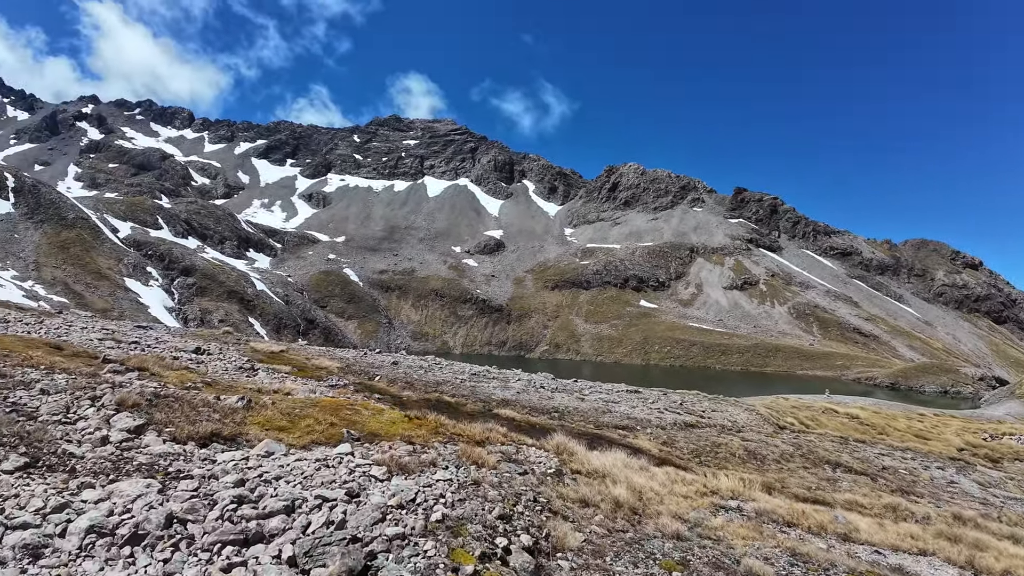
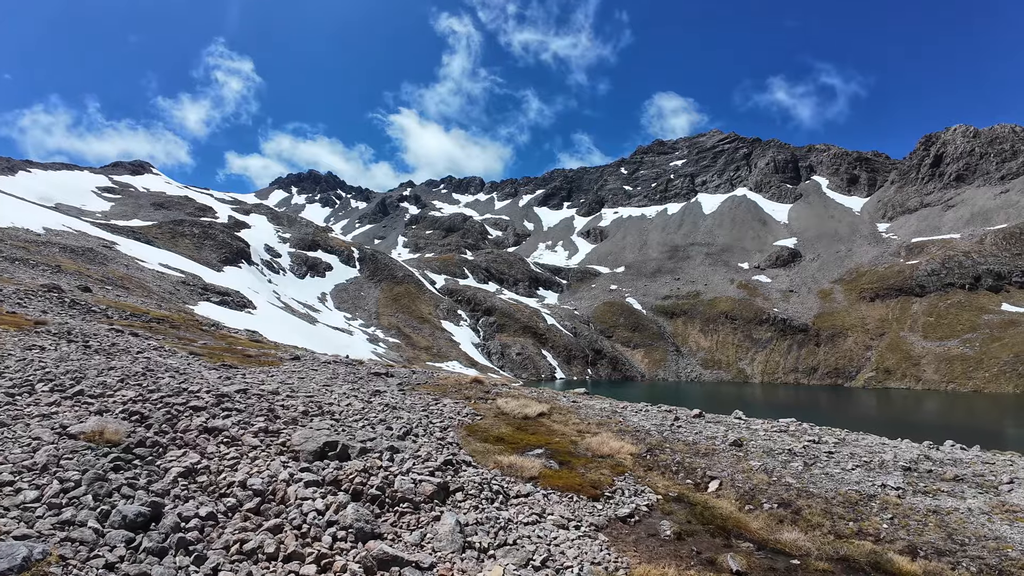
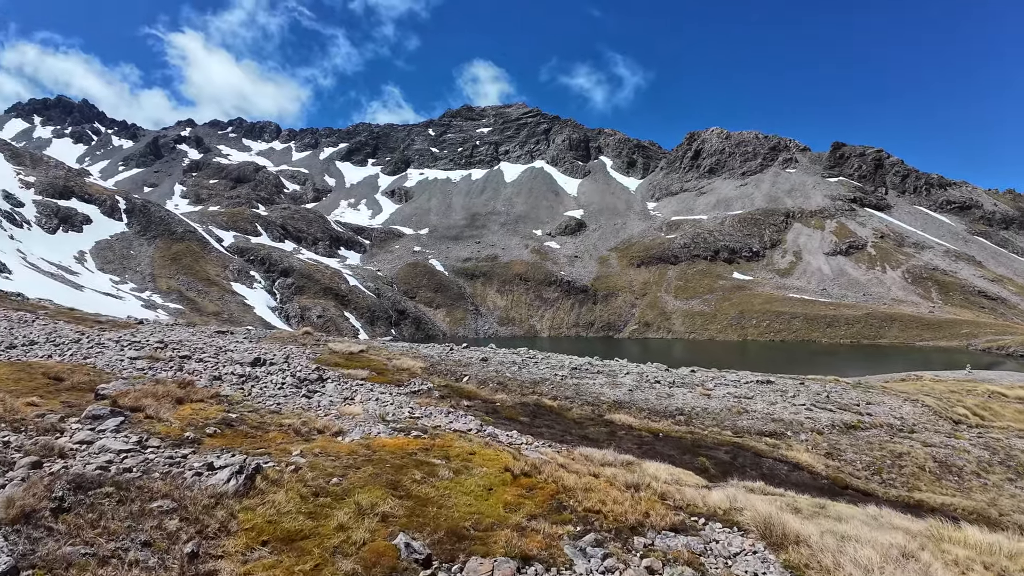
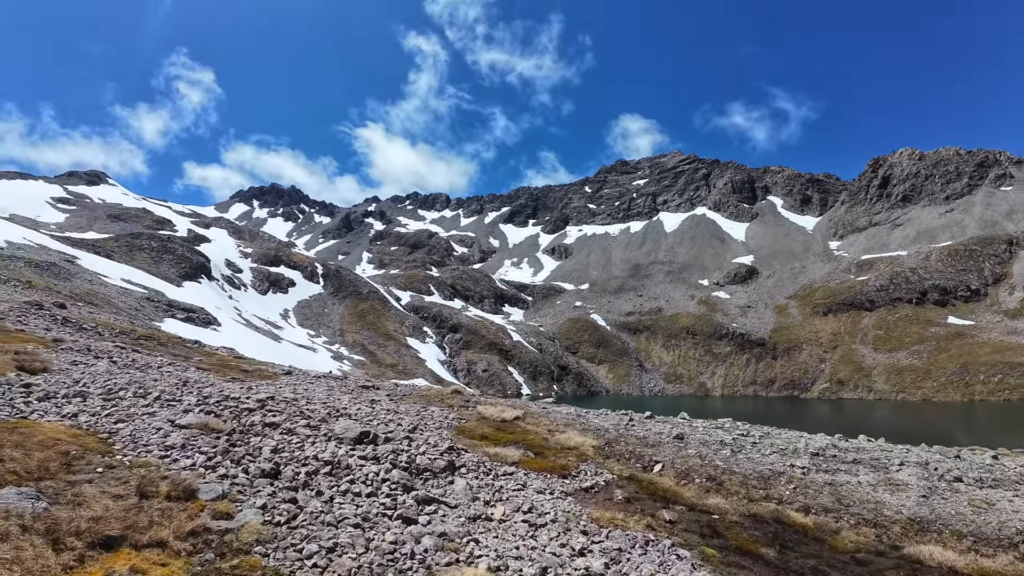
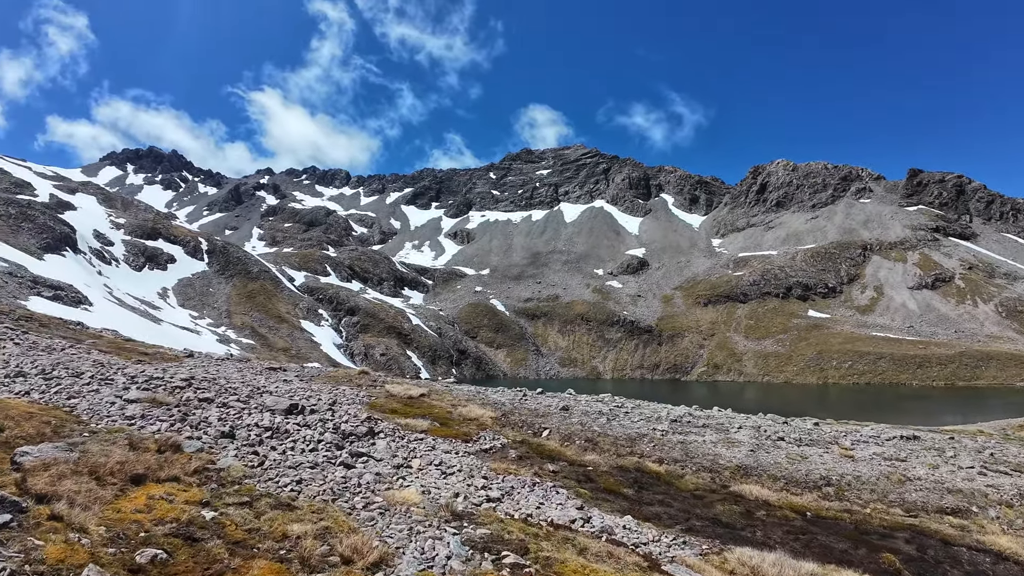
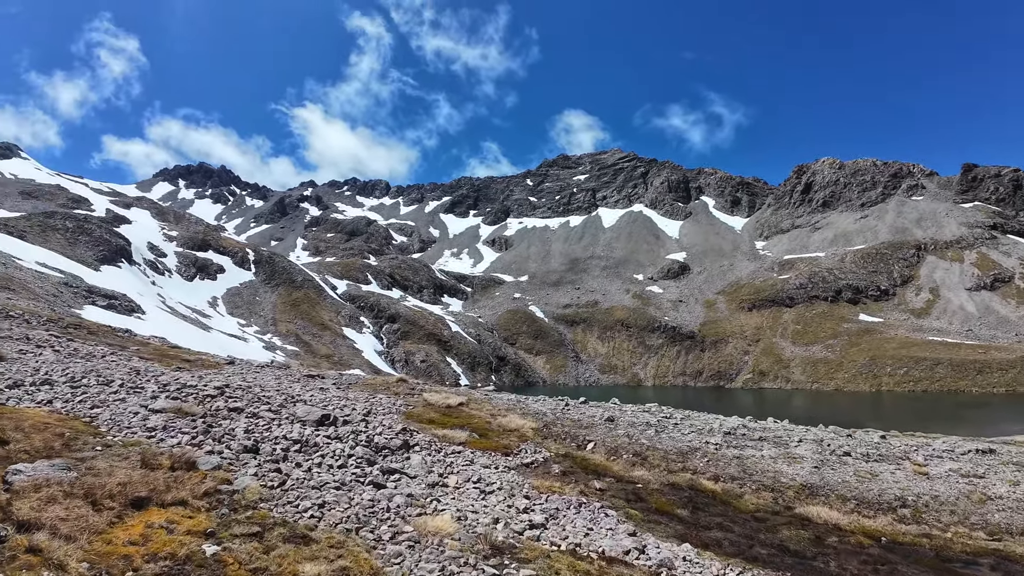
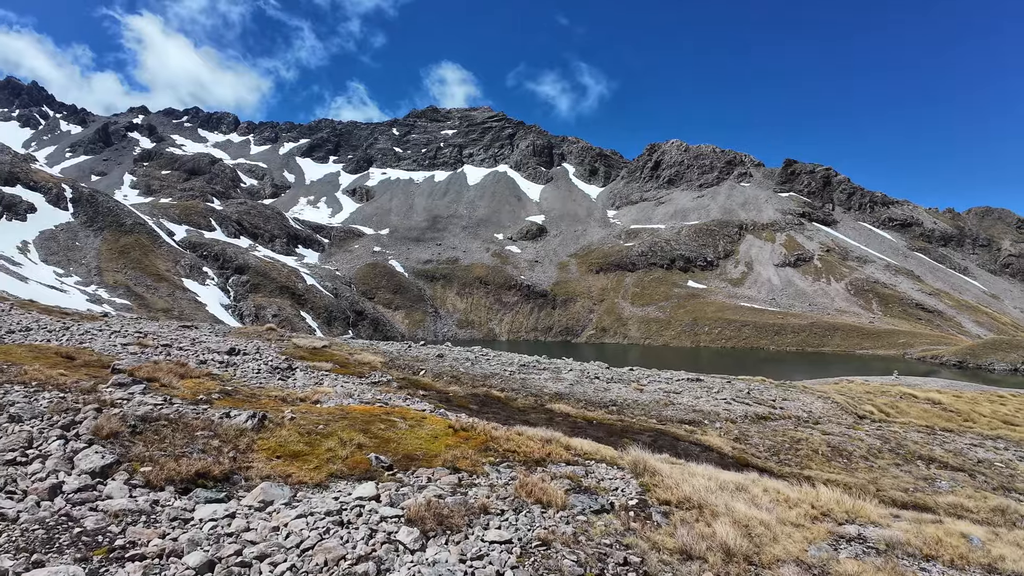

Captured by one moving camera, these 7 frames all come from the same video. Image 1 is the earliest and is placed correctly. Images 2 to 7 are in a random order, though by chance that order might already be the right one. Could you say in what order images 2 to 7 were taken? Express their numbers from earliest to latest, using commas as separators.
7, 3, 5, 6, 4, 2
